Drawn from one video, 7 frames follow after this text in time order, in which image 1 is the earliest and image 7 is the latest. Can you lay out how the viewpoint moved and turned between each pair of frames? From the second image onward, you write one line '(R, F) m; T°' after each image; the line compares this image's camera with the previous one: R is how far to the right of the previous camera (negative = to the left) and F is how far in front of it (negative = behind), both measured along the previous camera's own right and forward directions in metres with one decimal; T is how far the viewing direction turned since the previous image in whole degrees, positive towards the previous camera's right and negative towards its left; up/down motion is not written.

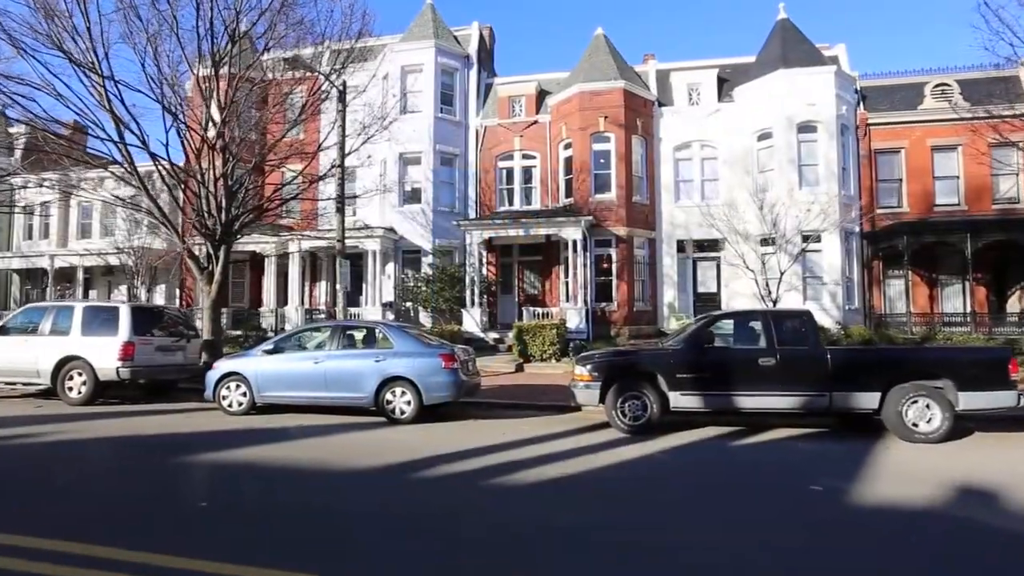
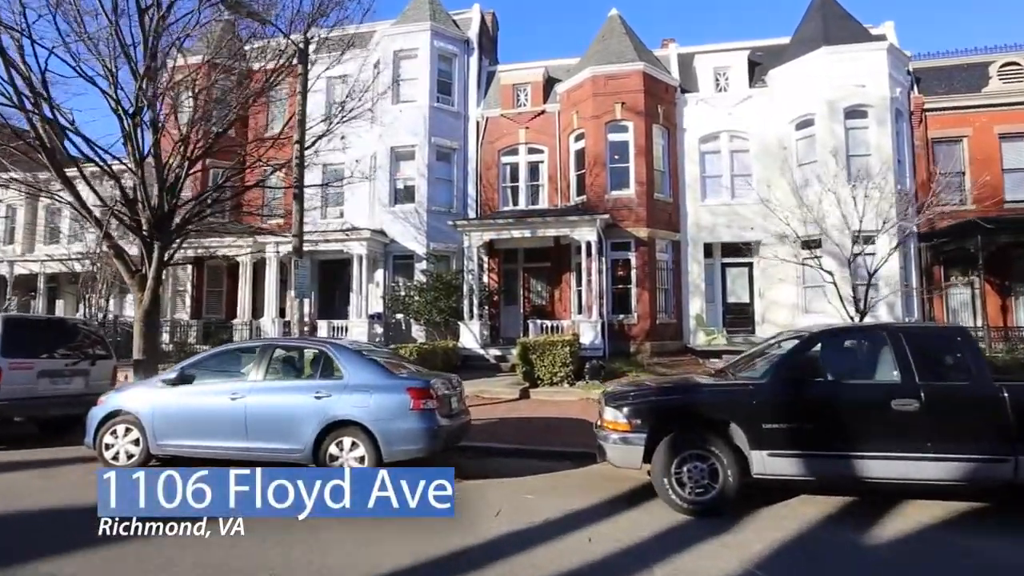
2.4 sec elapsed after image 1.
(+0.1, +2.5) m; -1°
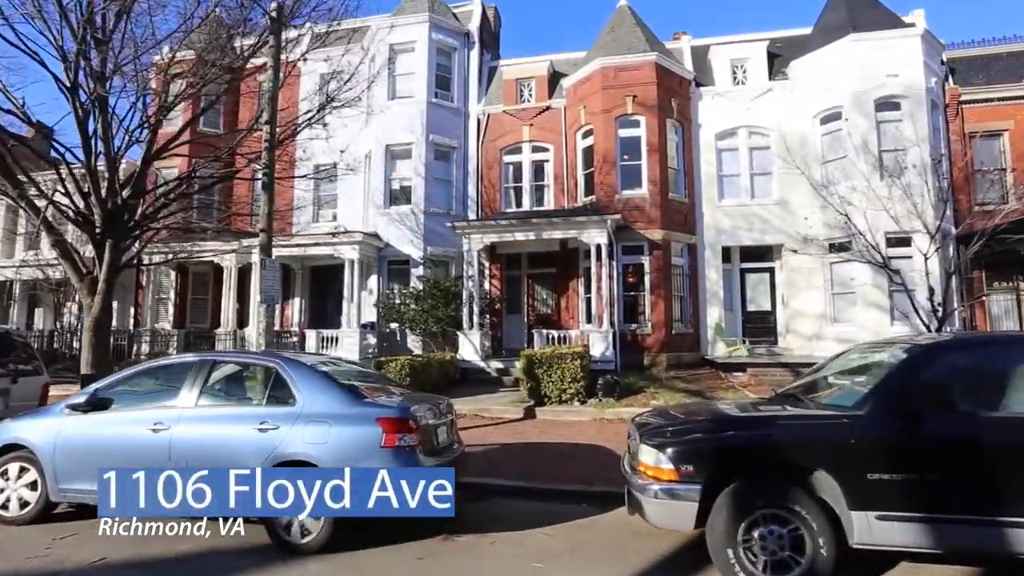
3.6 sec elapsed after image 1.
(0.0, +1.3) m; 0°
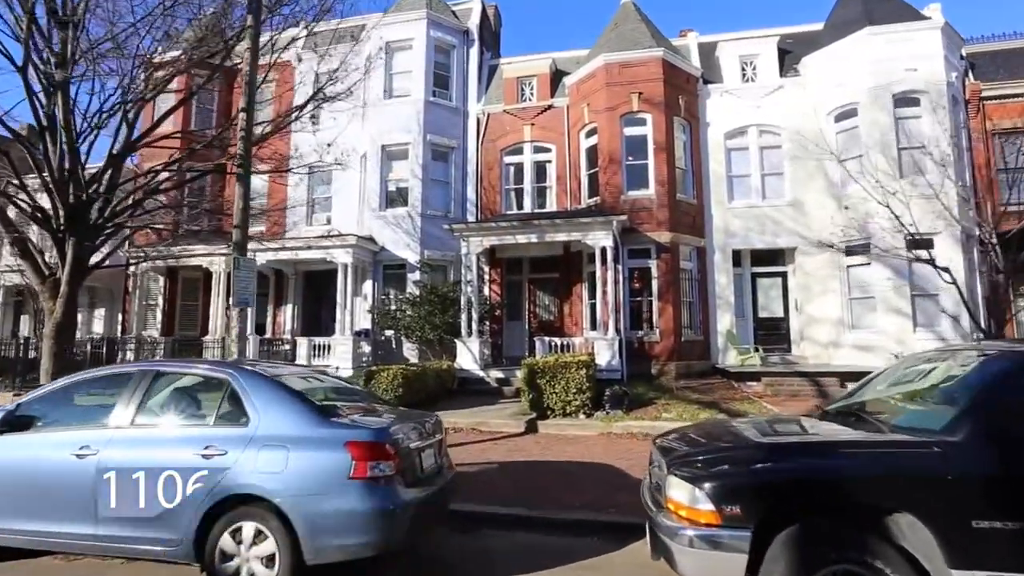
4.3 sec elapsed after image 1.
(0.0, +0.8) m; 0°
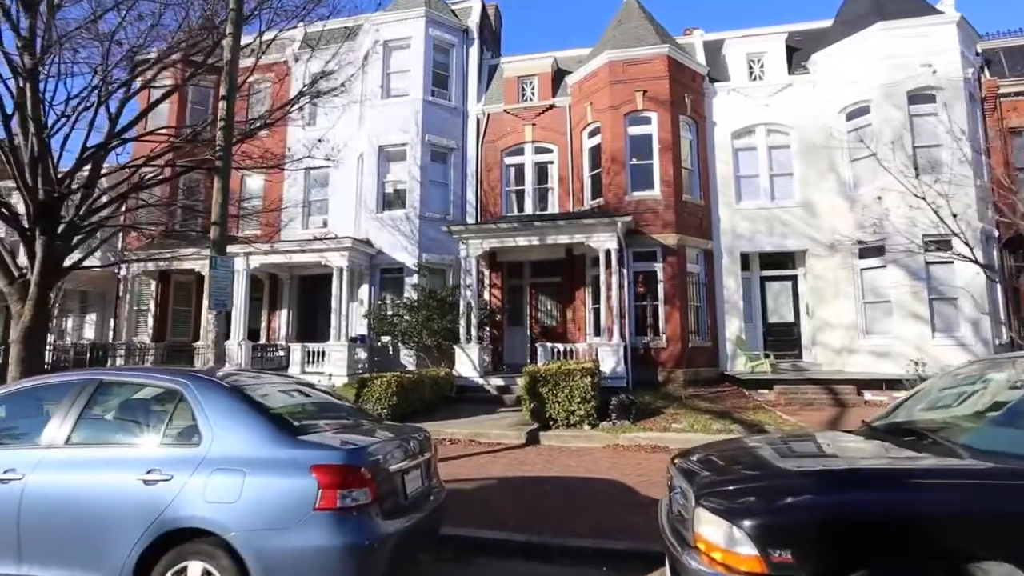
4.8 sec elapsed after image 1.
(0.0, +0.5) m; 0°
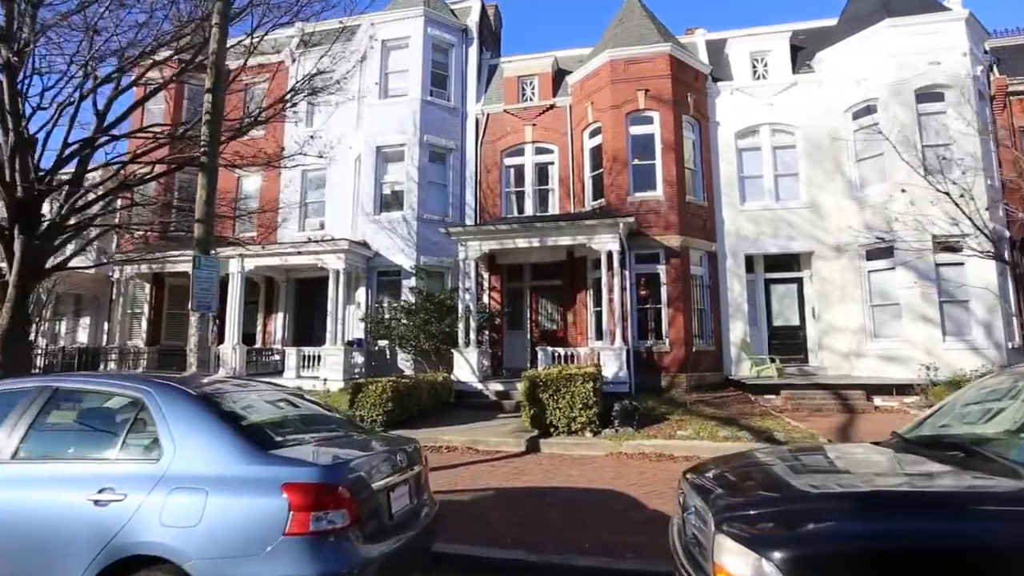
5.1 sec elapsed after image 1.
(0.0, +0.3) m; 0°
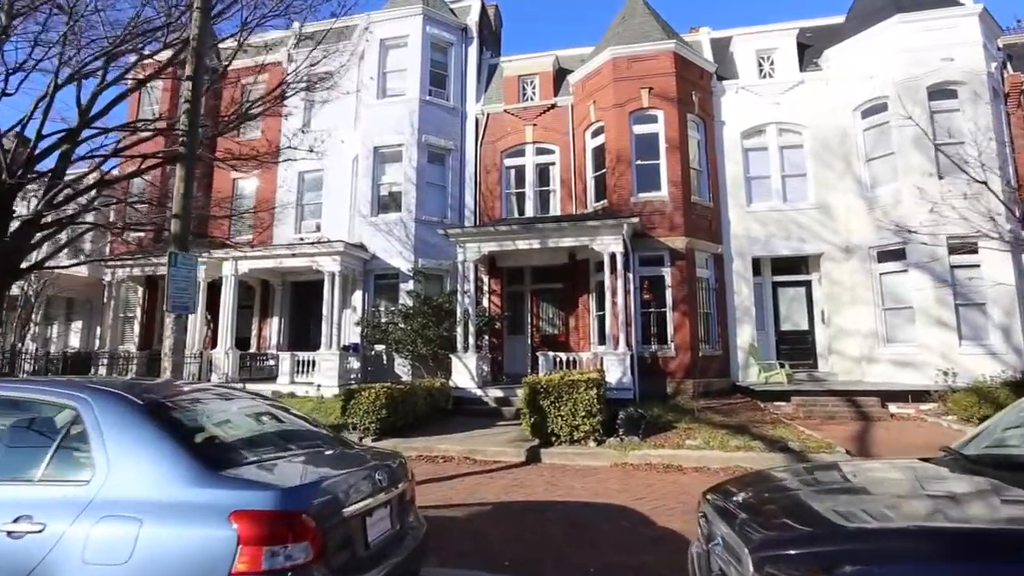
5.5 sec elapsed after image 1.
(0.0, +0.4) m; 0°
